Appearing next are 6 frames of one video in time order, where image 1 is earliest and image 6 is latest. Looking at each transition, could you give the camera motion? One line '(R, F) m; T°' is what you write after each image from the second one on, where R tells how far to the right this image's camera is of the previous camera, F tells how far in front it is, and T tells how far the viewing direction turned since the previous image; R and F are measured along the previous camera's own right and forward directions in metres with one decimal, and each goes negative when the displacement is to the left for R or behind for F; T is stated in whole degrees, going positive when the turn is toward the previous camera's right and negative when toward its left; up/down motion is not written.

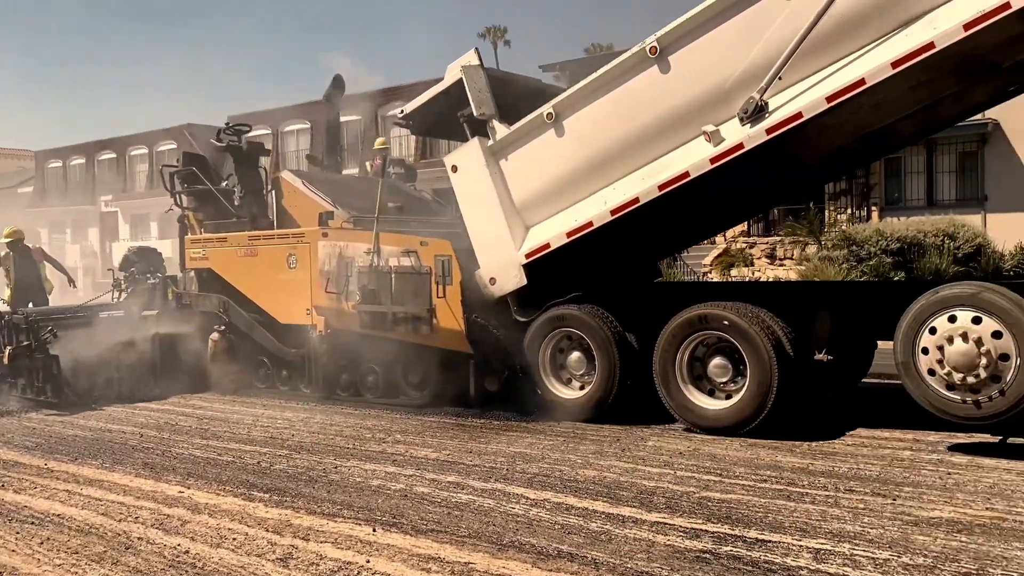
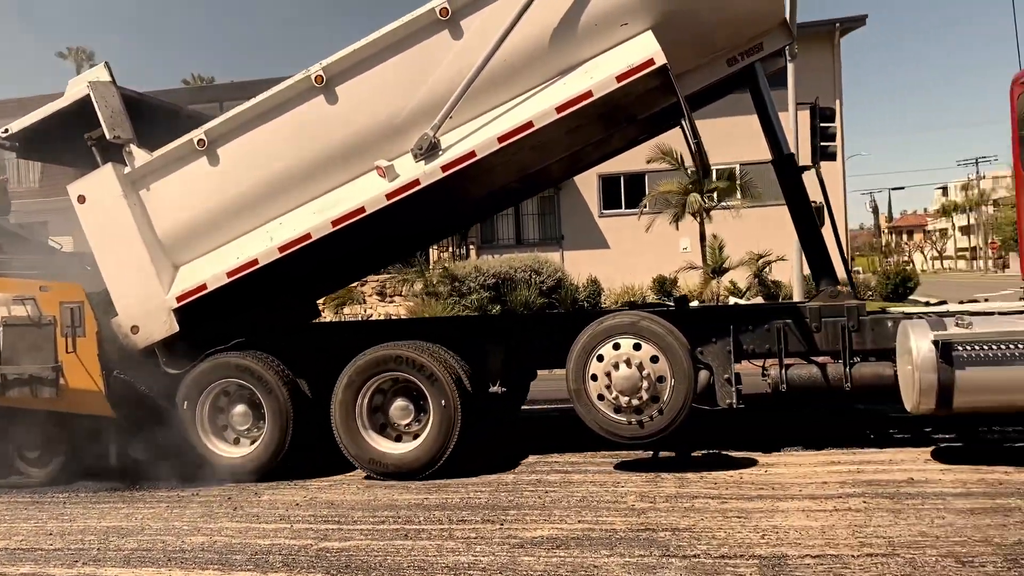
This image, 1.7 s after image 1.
(-0.5, +0.5) m; +26°
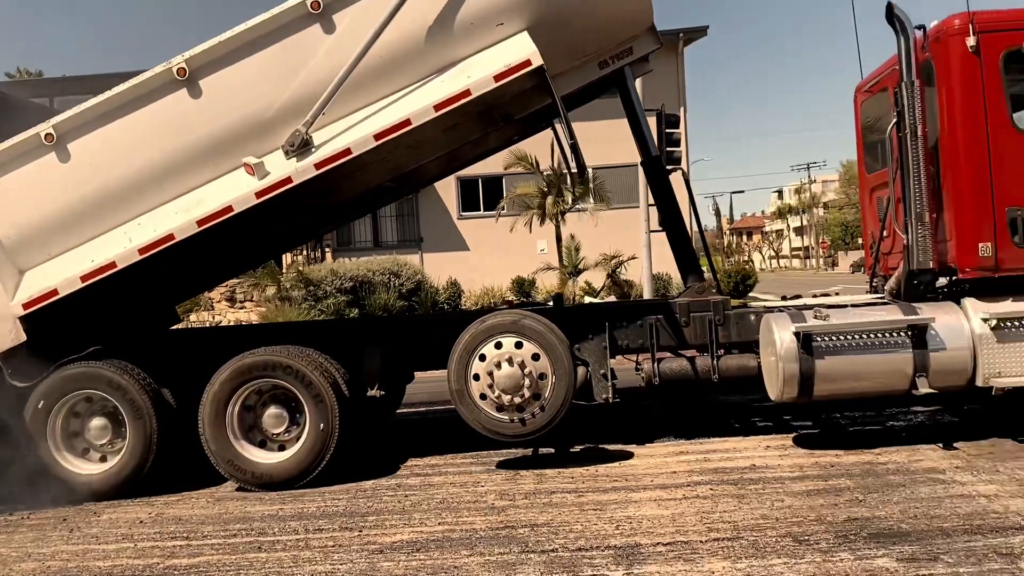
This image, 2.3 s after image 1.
(-0.2, +0.1) m; +9°
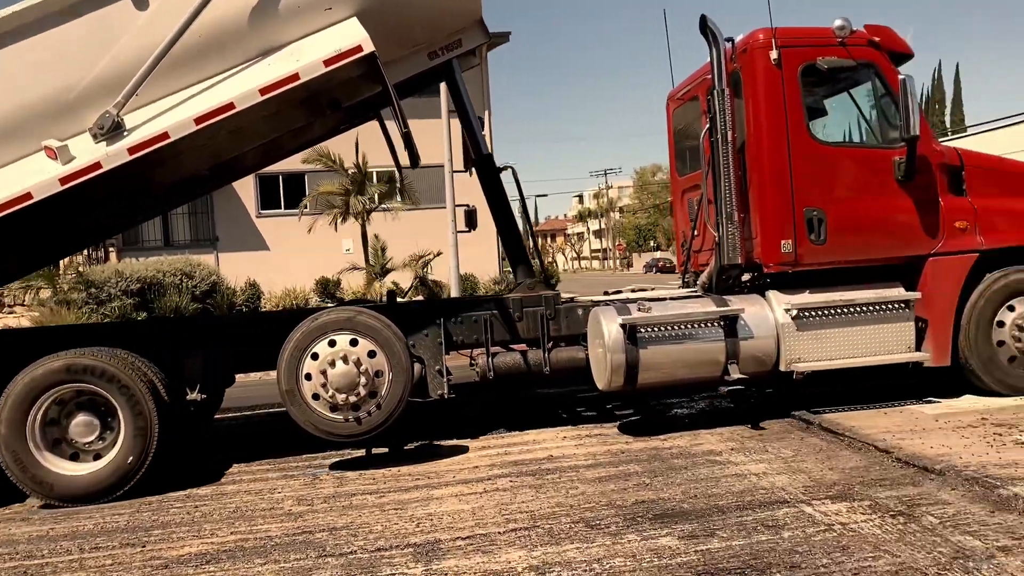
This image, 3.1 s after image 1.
(-0.2, 0.0) m; +13°
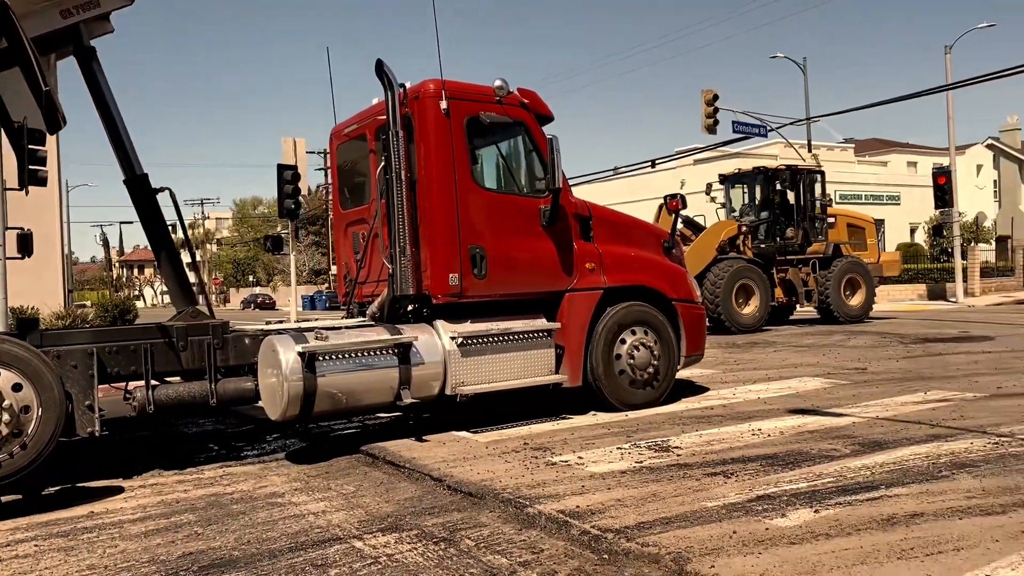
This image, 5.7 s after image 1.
(-0.7, 0.0) m; +27°
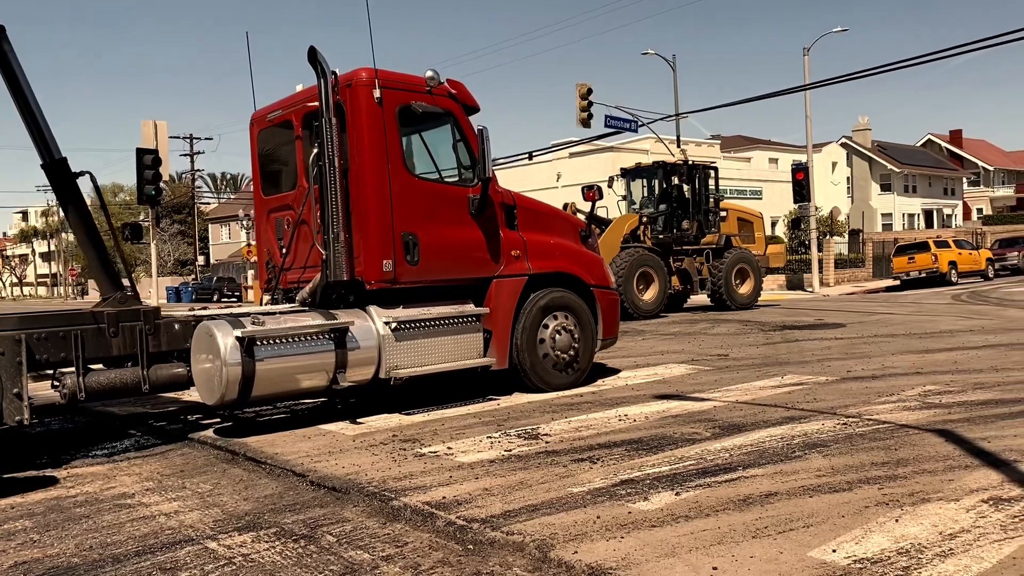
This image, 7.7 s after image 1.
(-0.5, -0.2) m; +8°
